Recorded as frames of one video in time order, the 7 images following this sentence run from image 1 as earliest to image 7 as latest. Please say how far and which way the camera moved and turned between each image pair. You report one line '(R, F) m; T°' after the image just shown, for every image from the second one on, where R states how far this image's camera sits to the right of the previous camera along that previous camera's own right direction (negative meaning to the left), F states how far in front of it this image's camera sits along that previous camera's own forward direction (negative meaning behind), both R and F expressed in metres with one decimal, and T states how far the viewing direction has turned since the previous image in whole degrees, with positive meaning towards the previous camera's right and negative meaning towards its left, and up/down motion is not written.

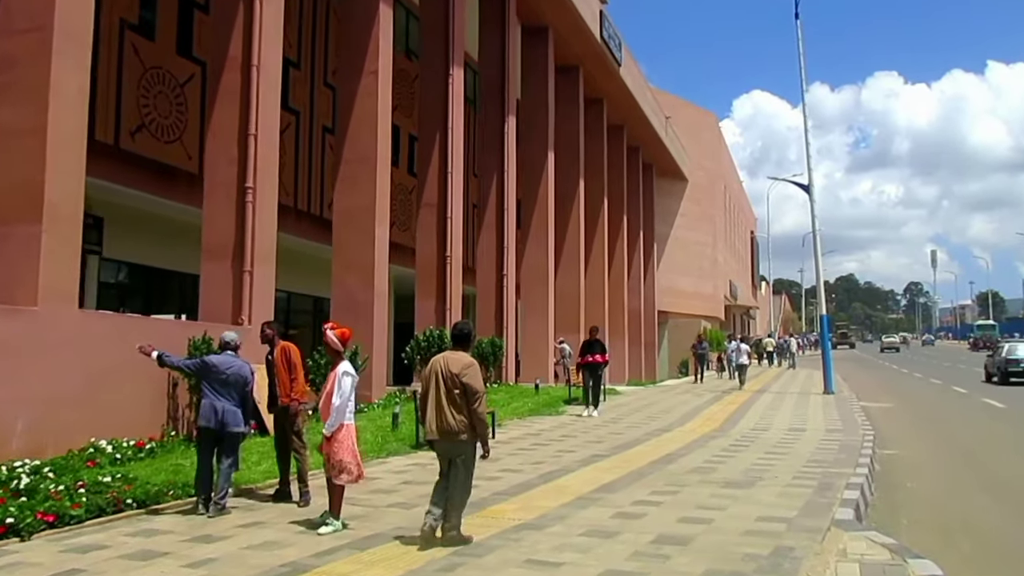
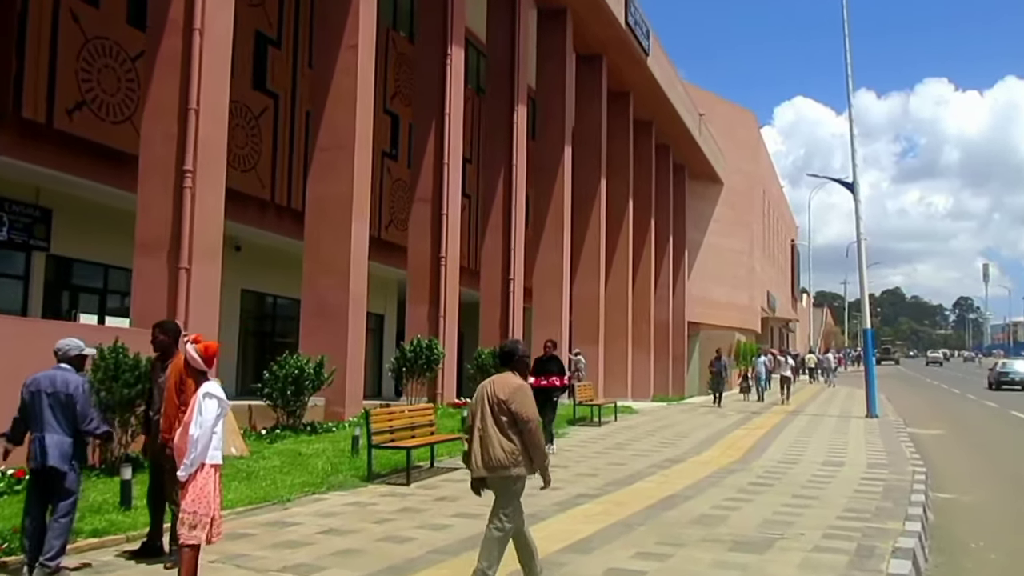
(+0.8, +2.2) m; -2°
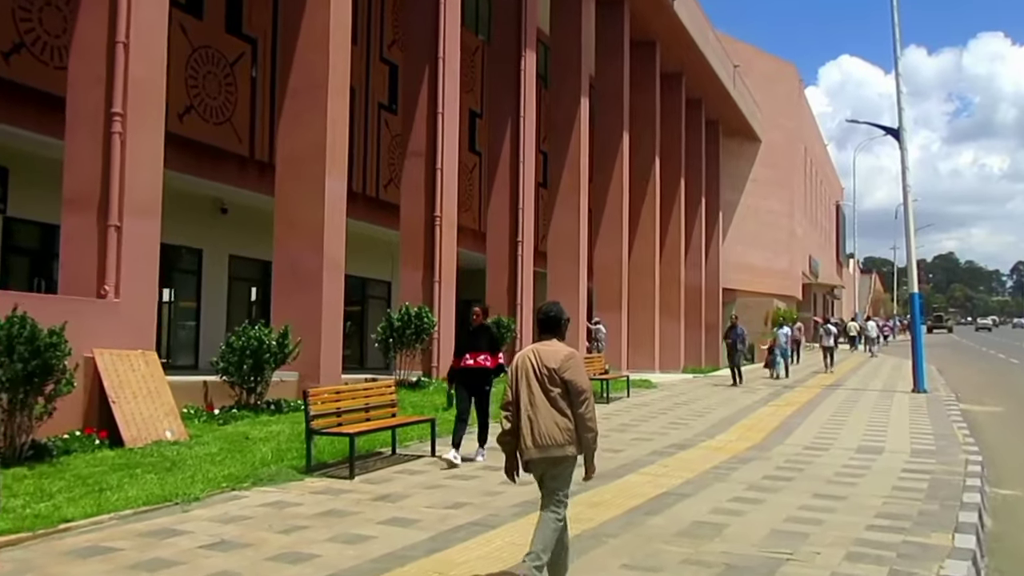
(+0.8, +1.8) m; -3°
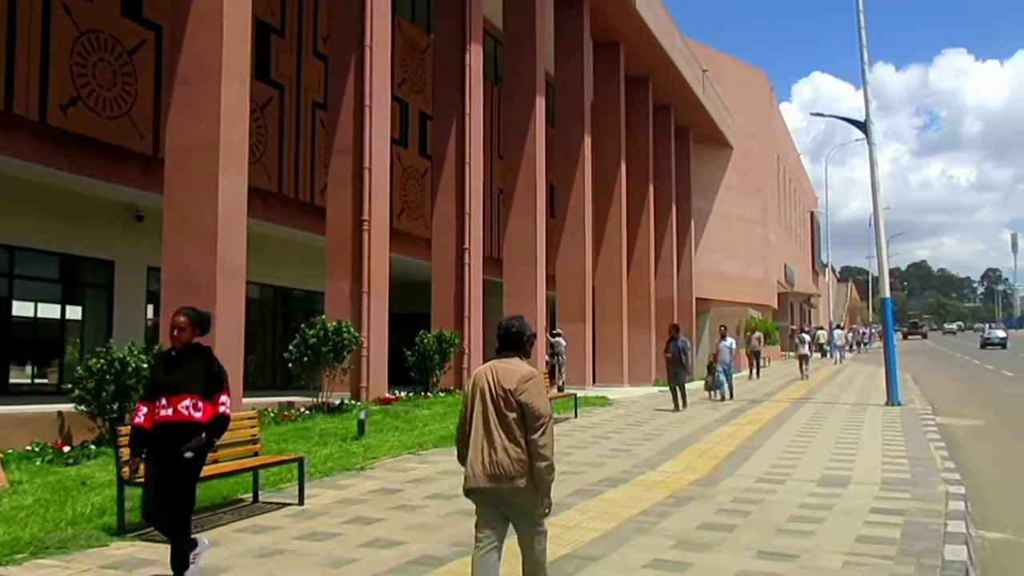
(+0.9, +1.8) m; +1°
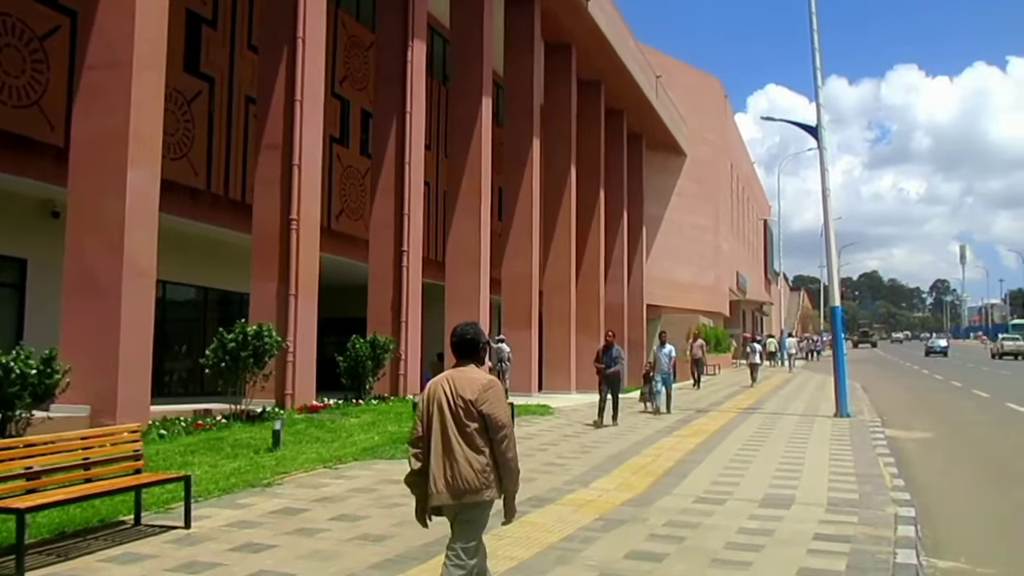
(+0.4, +0.8) m; +3°
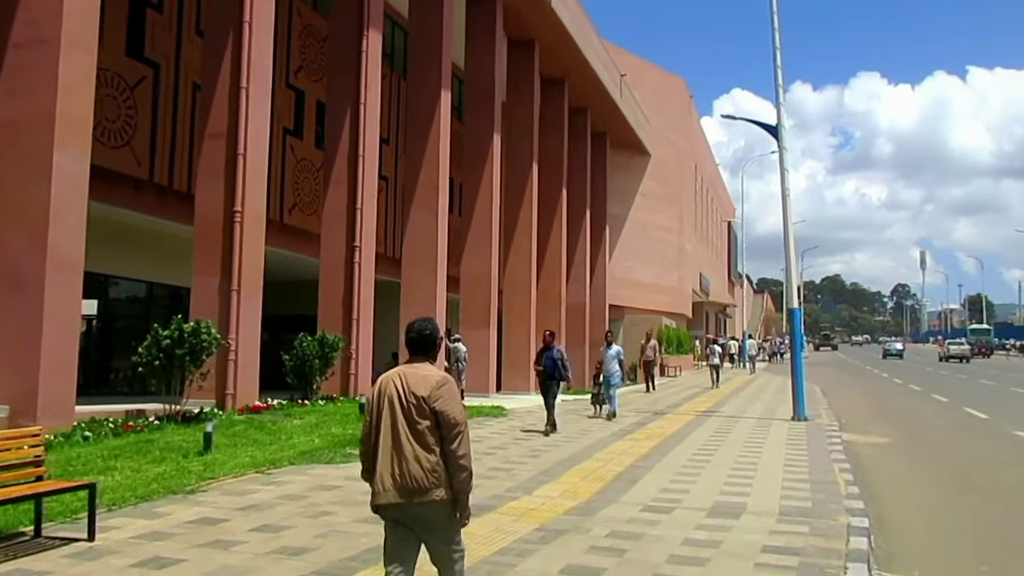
(+0.3, +0.5) m; +2°
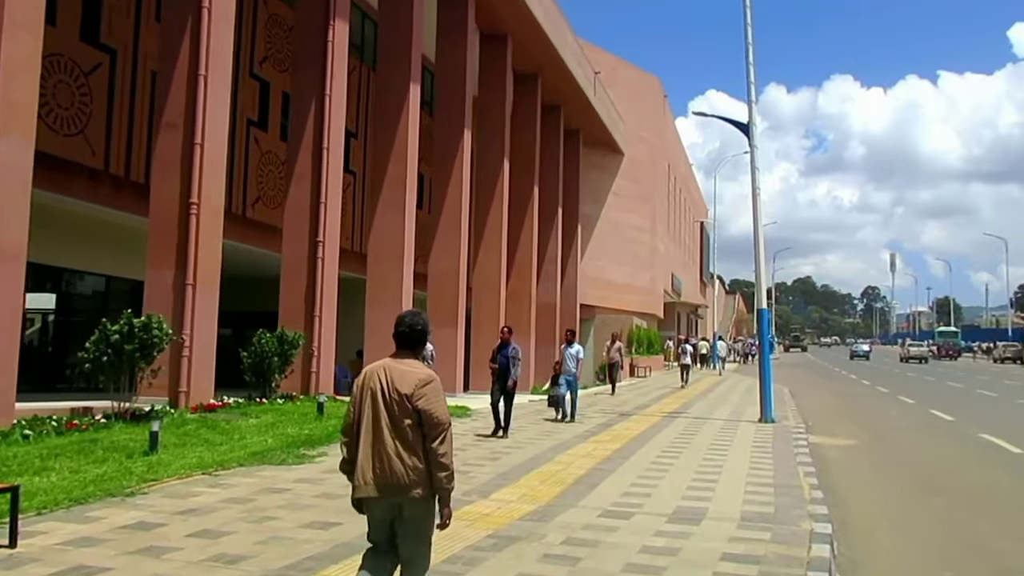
(+0.2, +0.3) m; +2°
